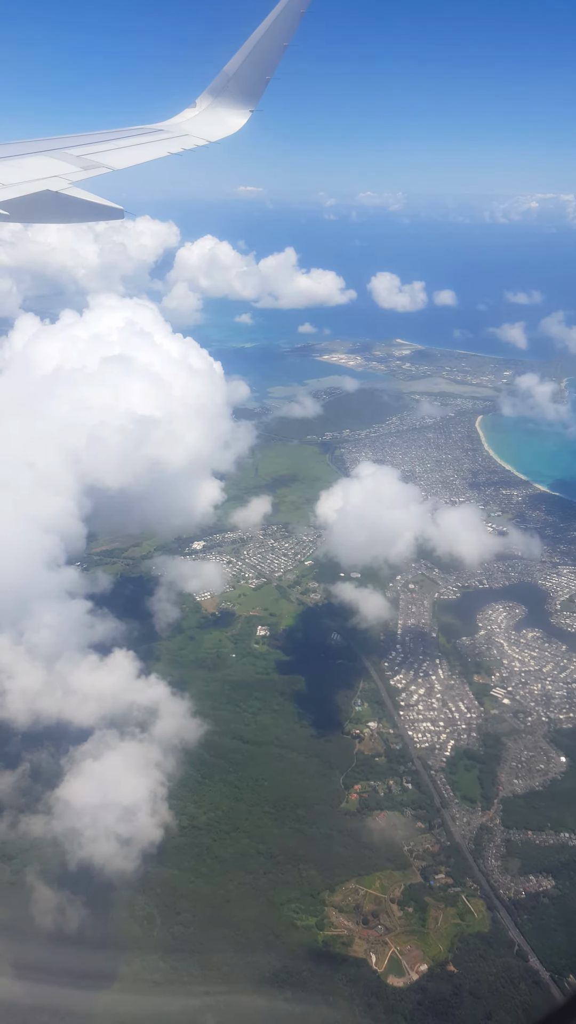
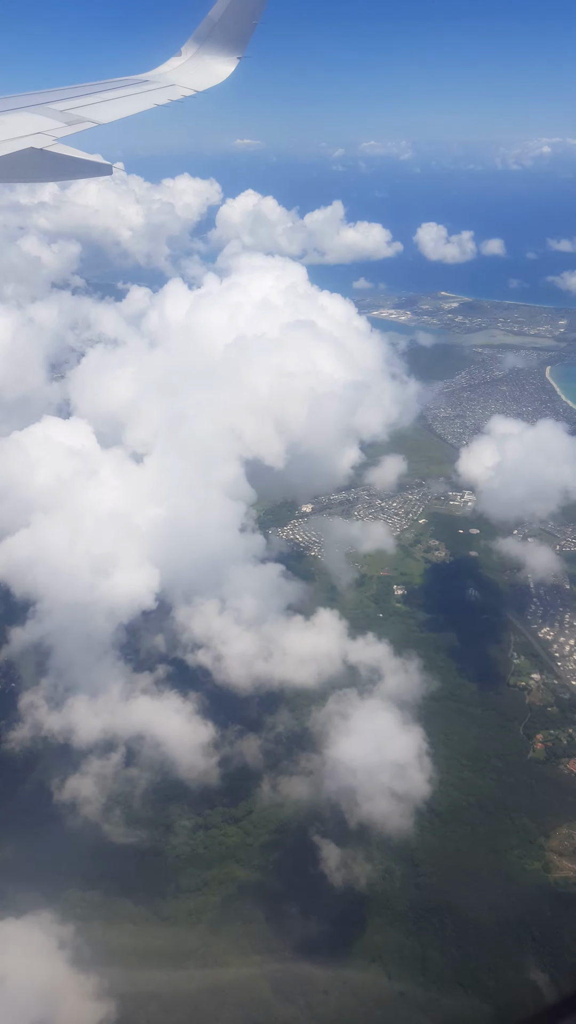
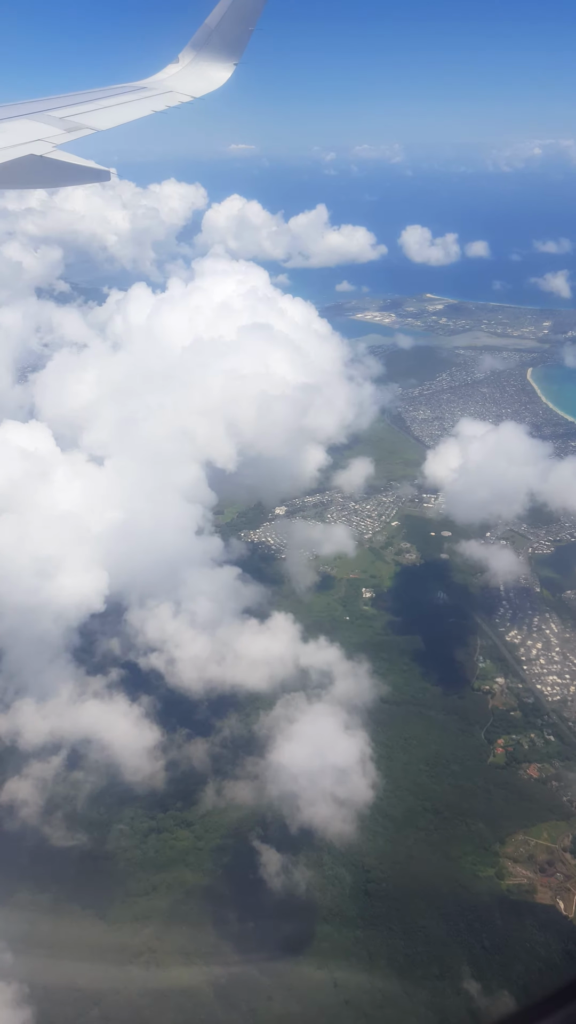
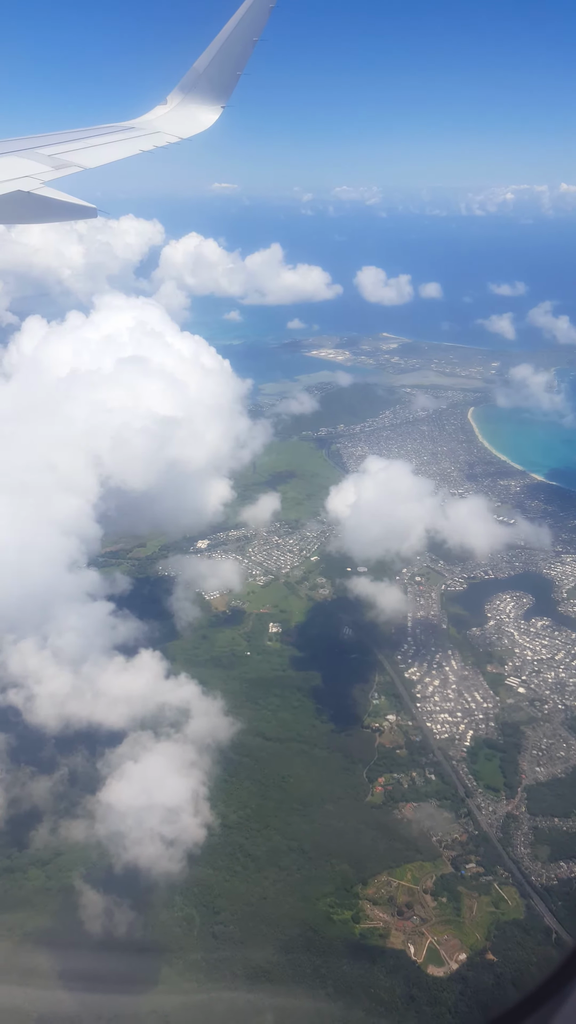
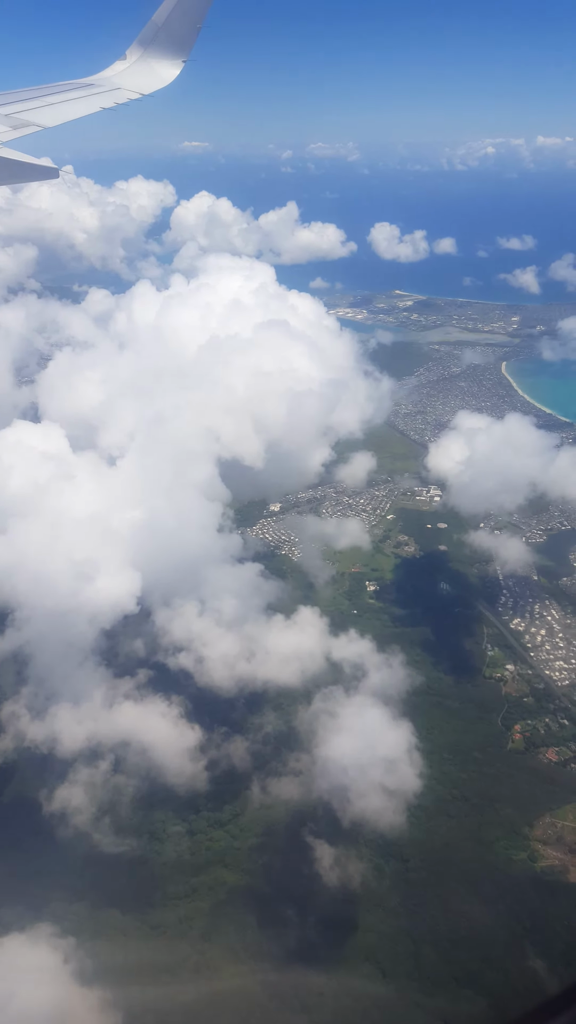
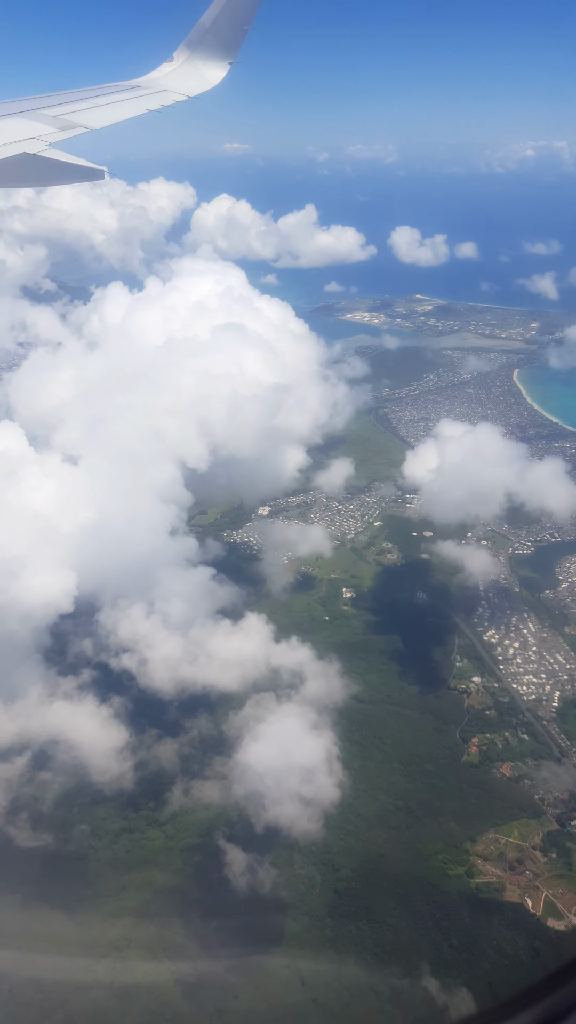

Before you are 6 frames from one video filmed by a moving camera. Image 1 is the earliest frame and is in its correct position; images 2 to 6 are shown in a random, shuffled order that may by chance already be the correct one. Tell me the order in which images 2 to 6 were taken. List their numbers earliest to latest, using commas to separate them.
4, 6, 3, 2, 5
